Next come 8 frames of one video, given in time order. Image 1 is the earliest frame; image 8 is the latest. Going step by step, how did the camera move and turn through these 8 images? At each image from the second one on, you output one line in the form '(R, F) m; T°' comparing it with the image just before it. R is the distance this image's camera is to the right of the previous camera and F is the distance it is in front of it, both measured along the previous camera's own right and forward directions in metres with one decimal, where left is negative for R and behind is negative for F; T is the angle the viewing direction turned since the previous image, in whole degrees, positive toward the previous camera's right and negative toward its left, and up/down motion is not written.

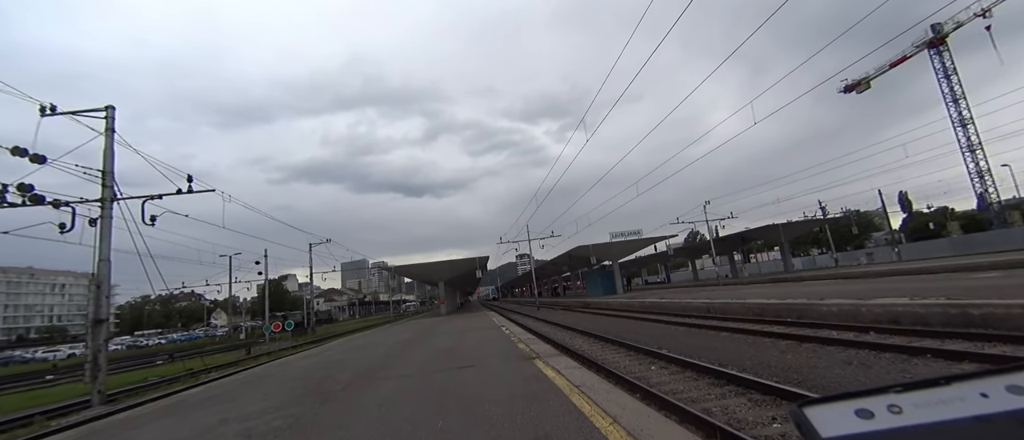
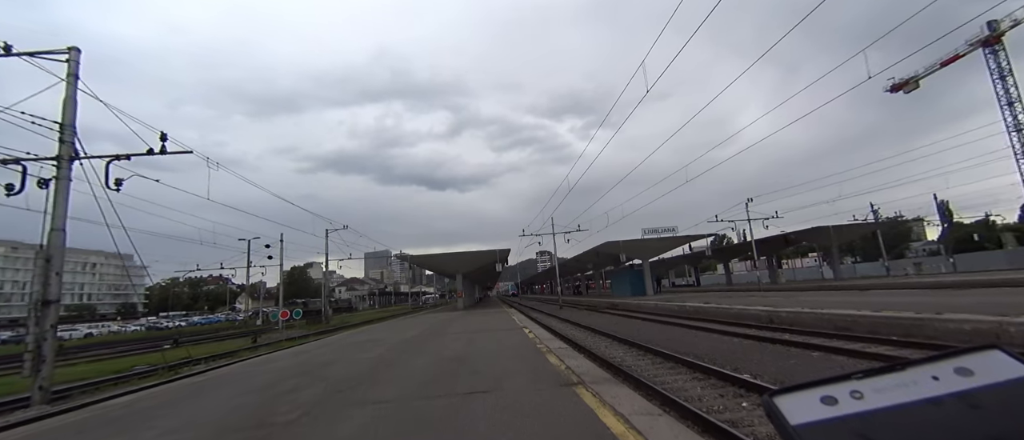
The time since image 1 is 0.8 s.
(-0.2, +2.7) m; -3°
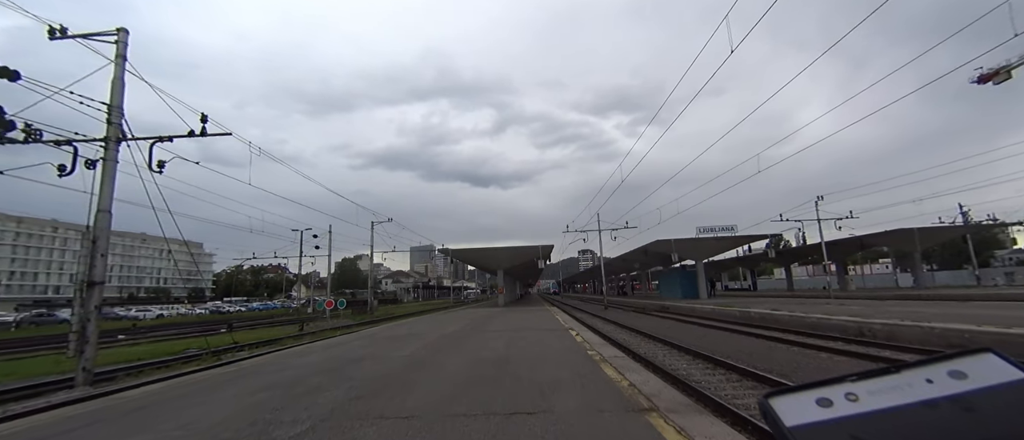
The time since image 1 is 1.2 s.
(-0.2, +1.2) m; -6°
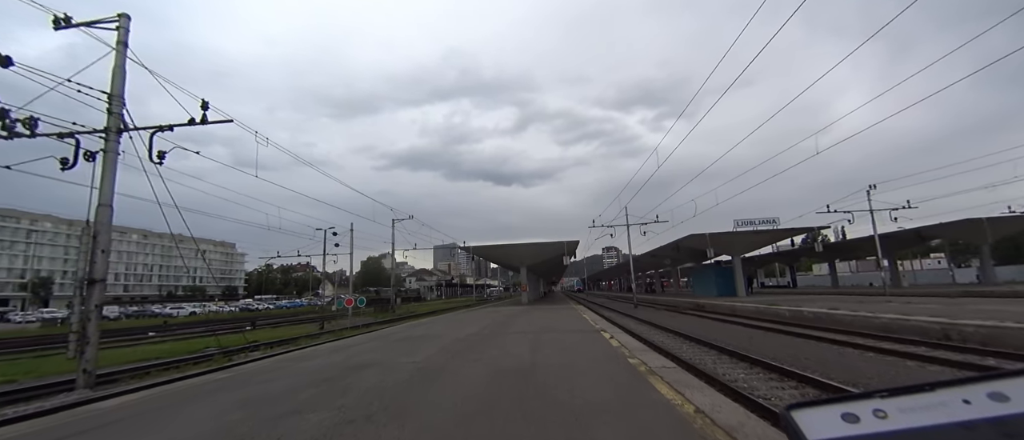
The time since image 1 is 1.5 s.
(-0.1, +1.3) m; -3°
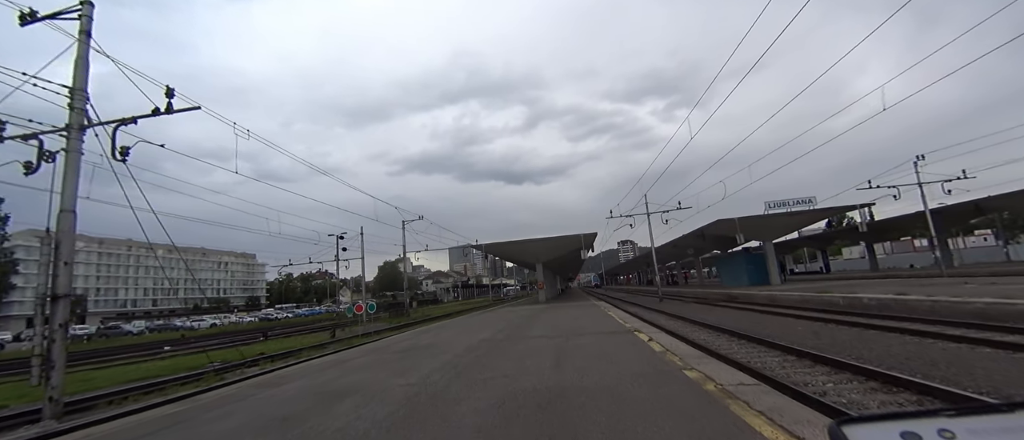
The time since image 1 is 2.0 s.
(0.0, +1.8) m; -2°
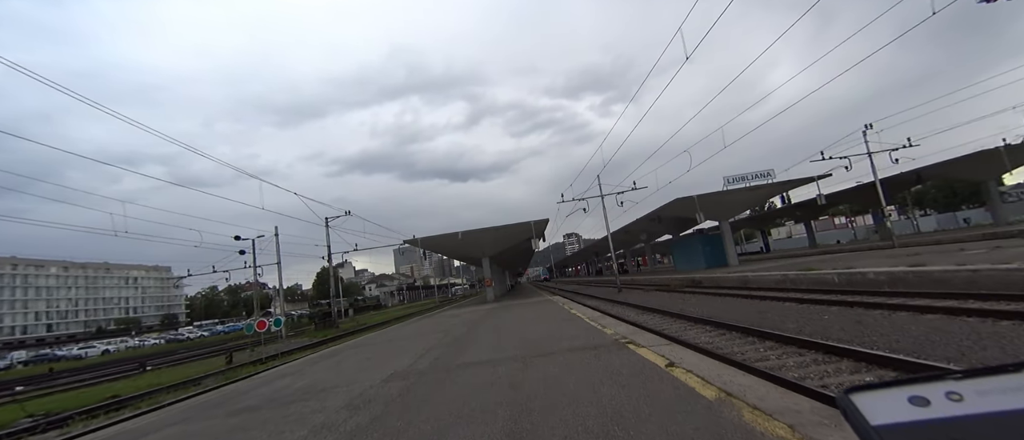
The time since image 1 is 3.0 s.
(+0.5, +4.1) m; +8°
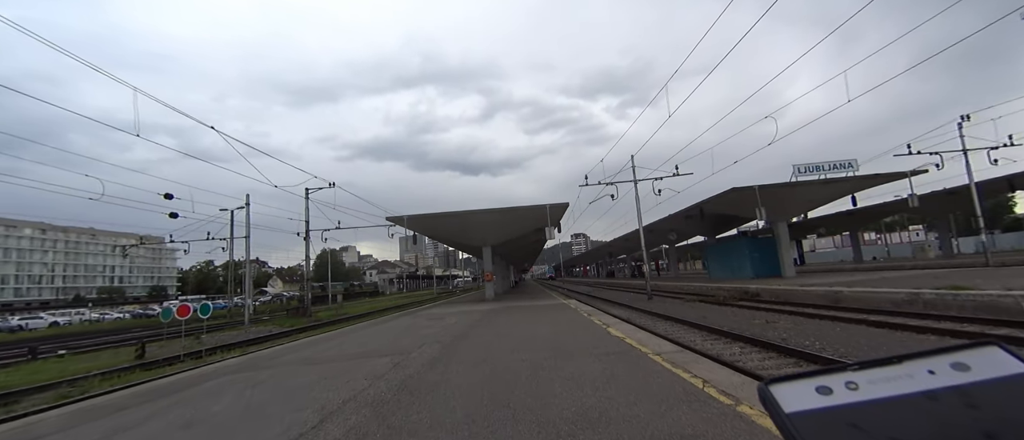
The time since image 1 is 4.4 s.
(-0.1, +5.5) m; -1°
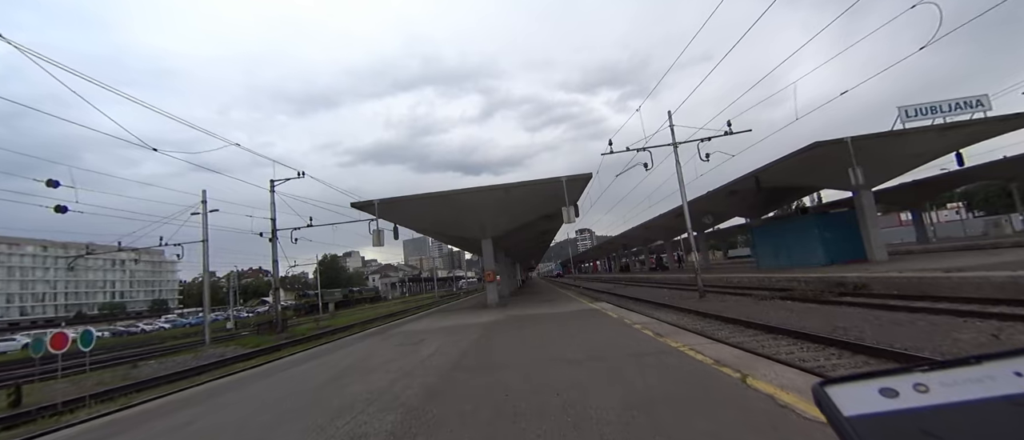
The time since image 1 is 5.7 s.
(-0.1, +5.5) m; -1°
